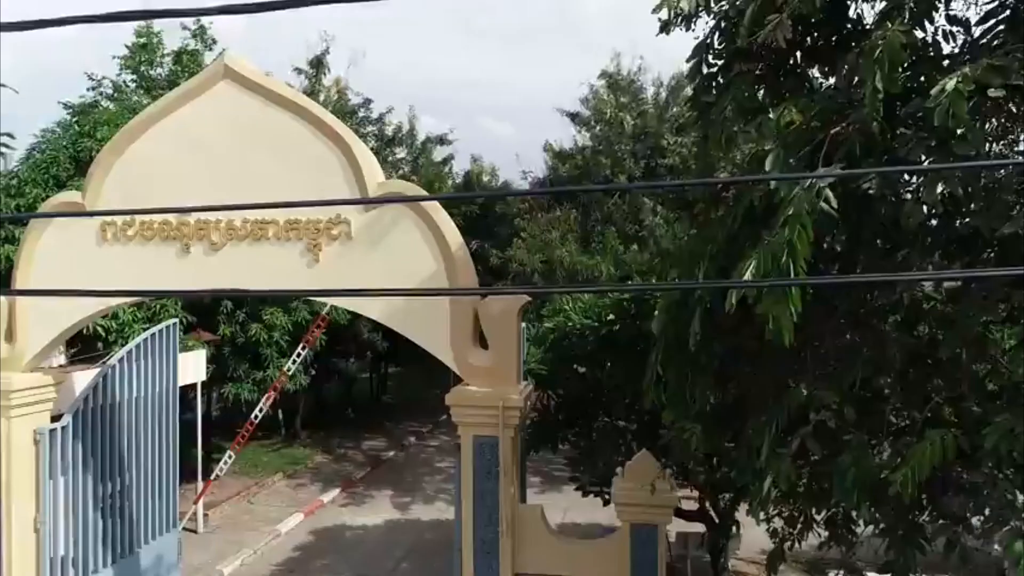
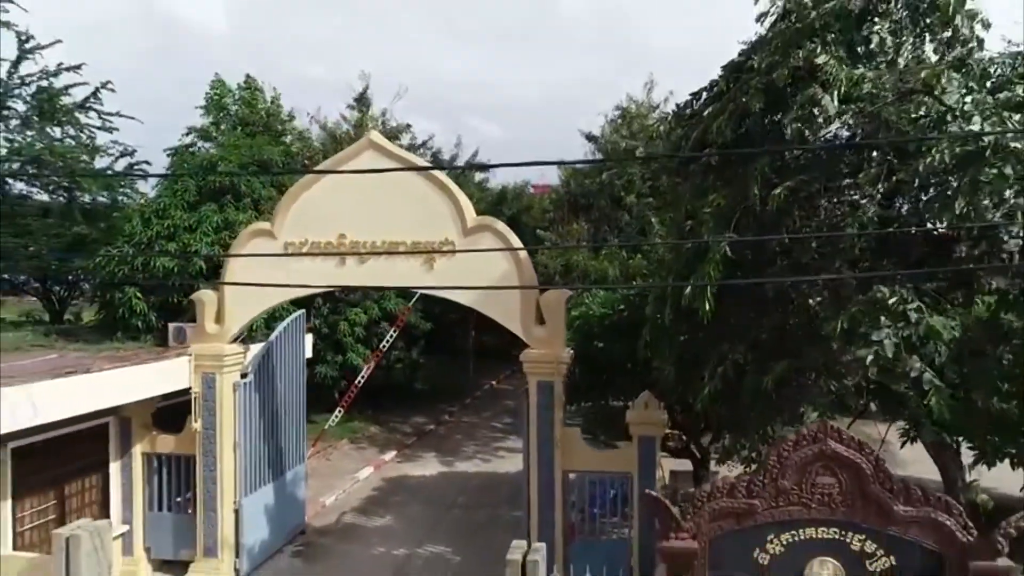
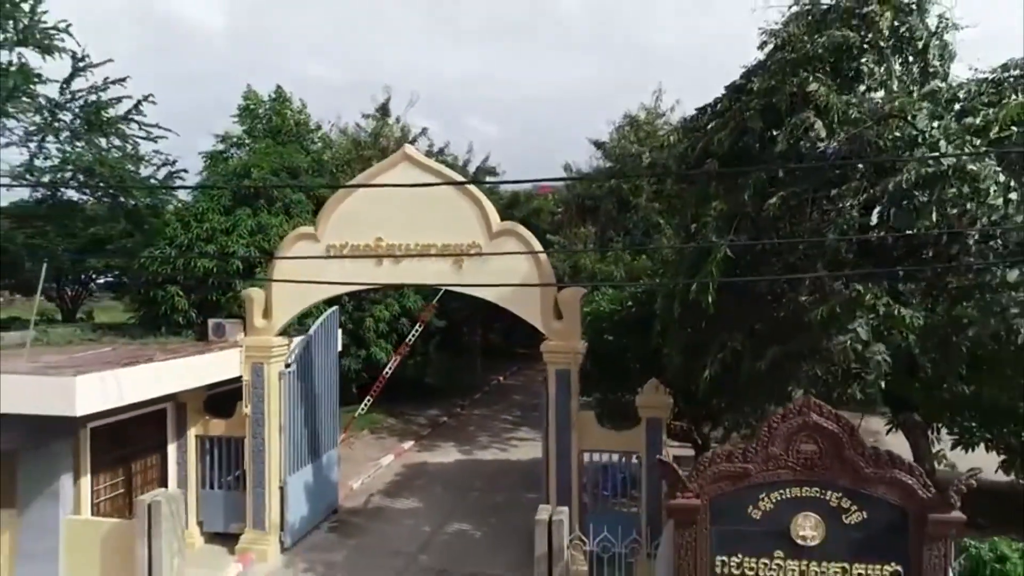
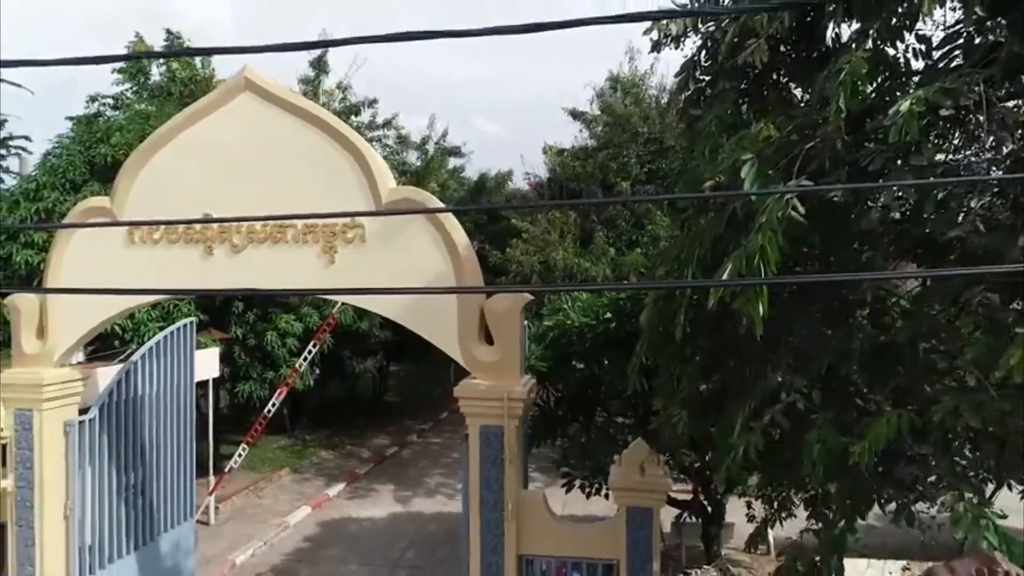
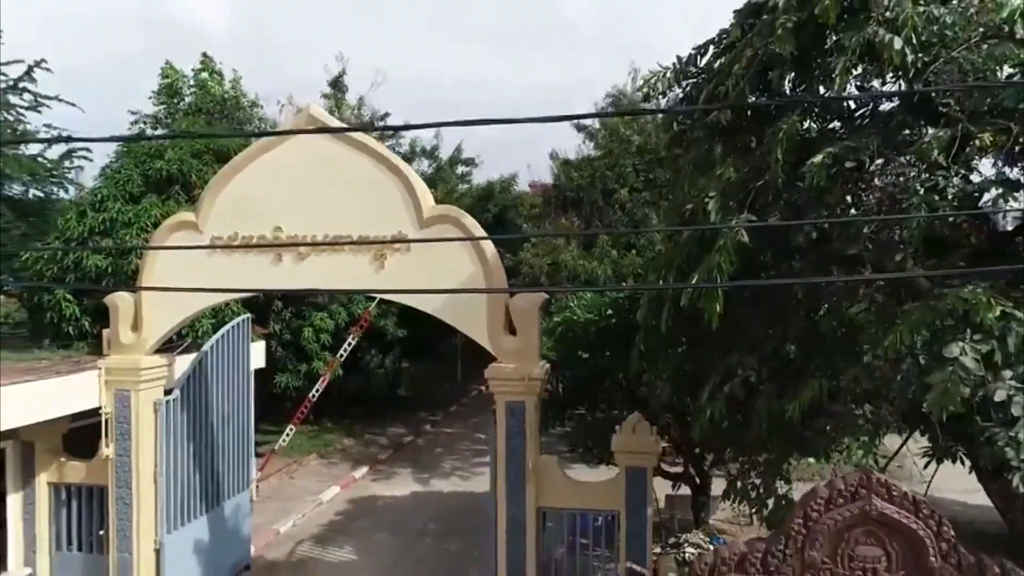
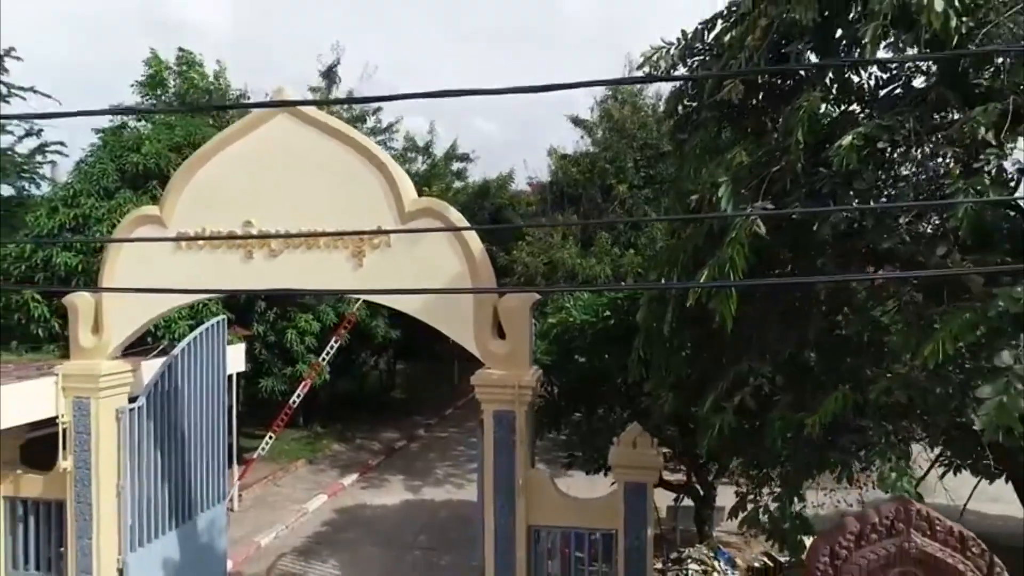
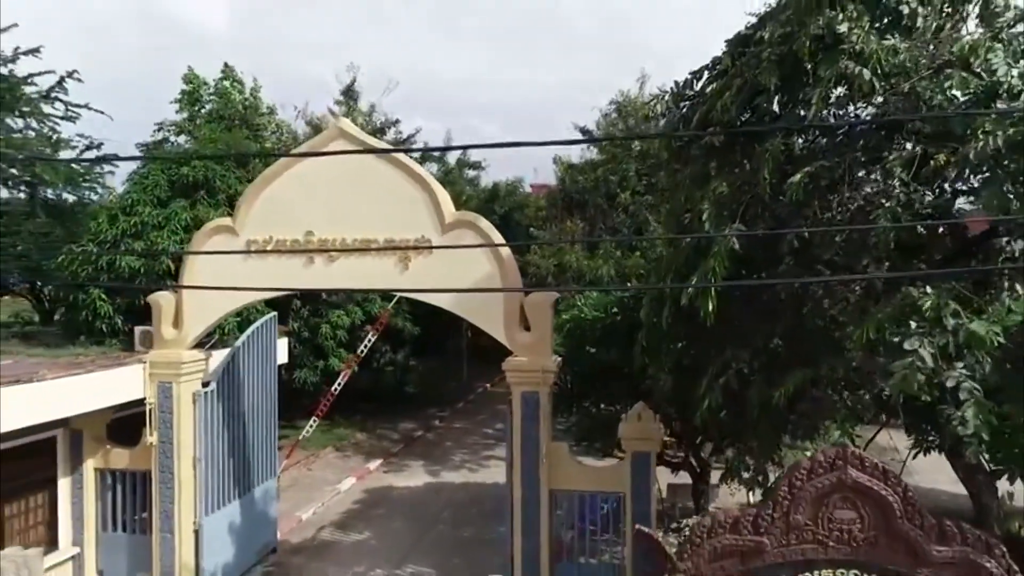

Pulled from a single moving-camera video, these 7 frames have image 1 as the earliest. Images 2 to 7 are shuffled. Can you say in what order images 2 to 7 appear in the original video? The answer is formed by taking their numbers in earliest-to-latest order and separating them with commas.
4, 6, 5, 7, 2, 3
